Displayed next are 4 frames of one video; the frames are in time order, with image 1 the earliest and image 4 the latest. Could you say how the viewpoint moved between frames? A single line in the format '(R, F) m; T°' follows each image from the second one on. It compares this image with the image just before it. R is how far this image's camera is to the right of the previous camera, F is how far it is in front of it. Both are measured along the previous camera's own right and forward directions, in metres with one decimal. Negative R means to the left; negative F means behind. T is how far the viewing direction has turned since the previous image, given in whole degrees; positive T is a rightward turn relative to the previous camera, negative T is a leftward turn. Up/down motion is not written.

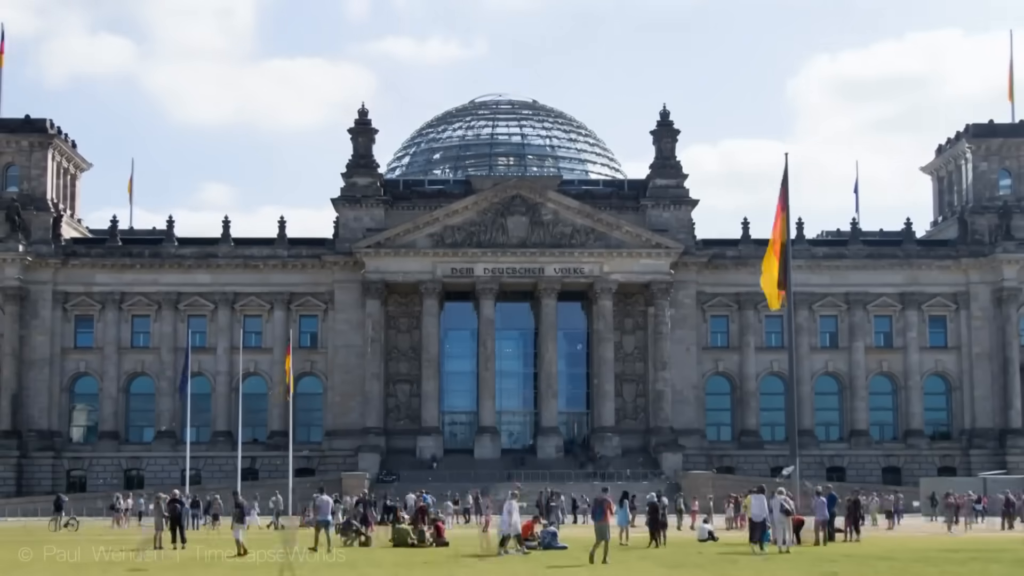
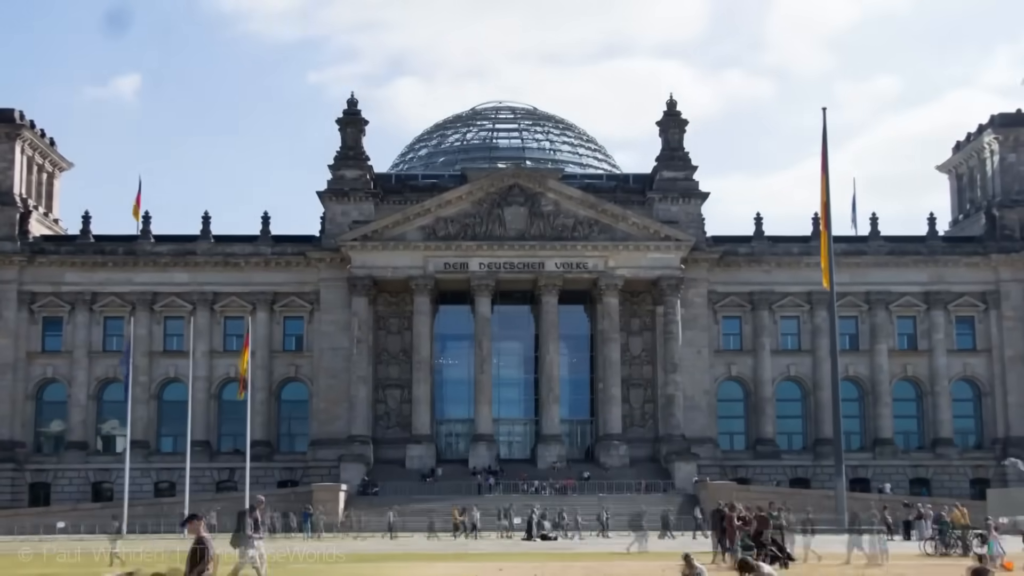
(+0.2, +5.6) m; 0°
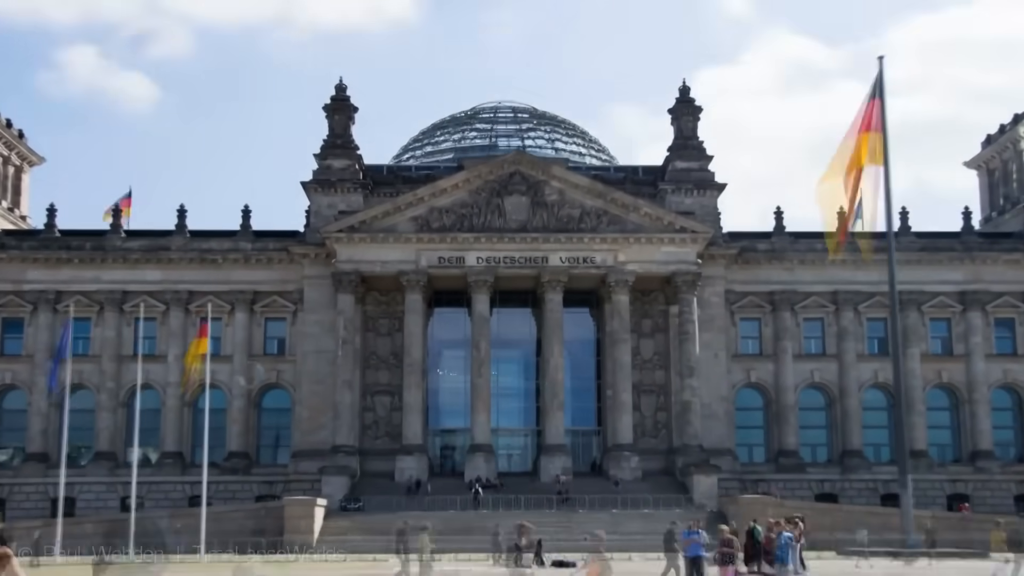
(0.0, +6.4) m; 0°
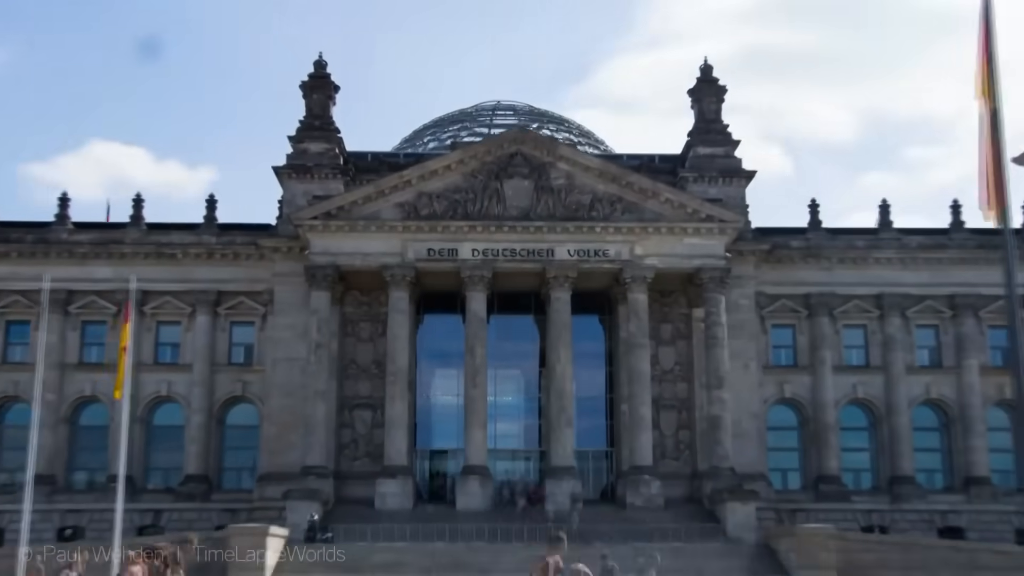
(-0.2, +9.2) m; 0°
